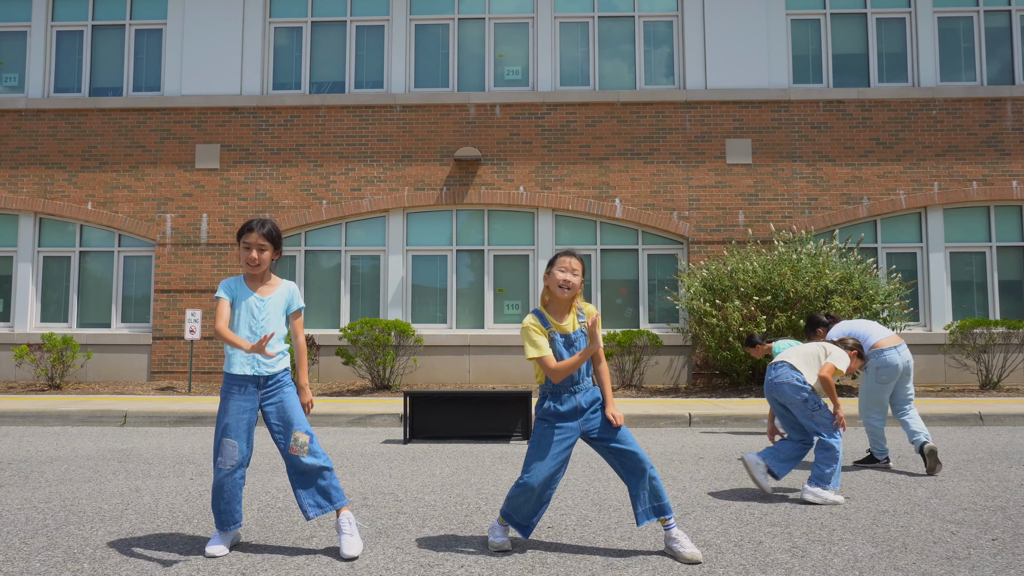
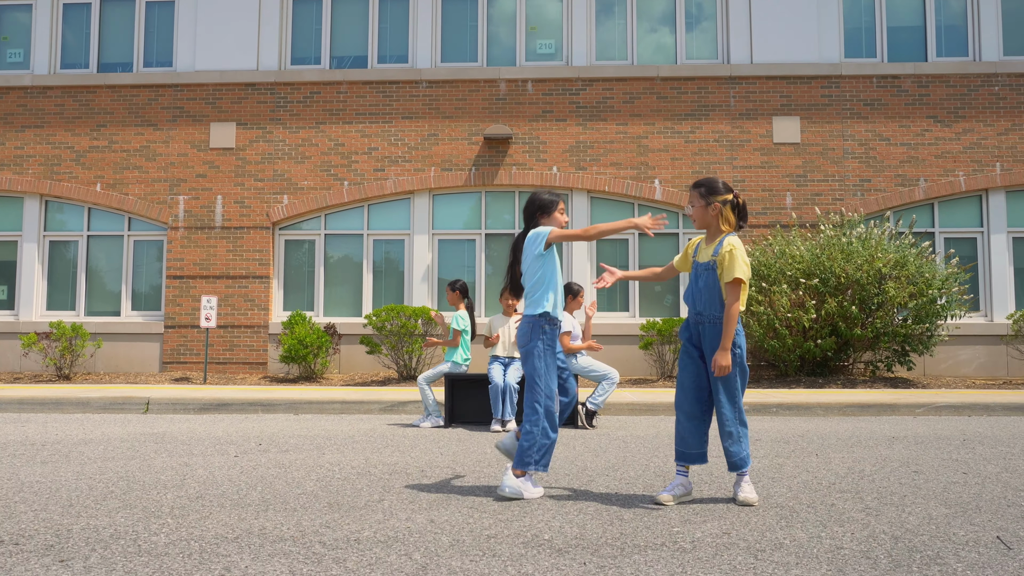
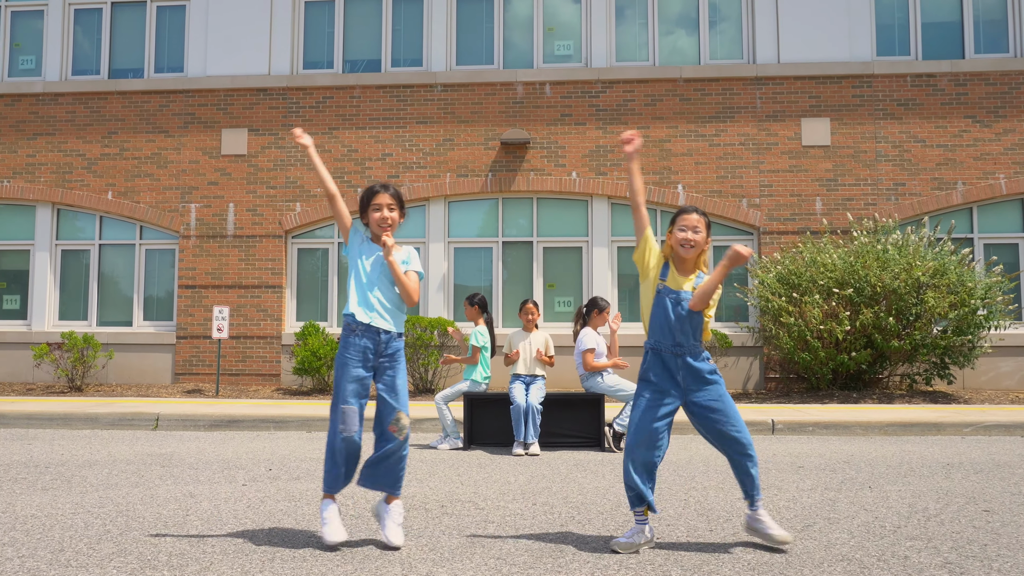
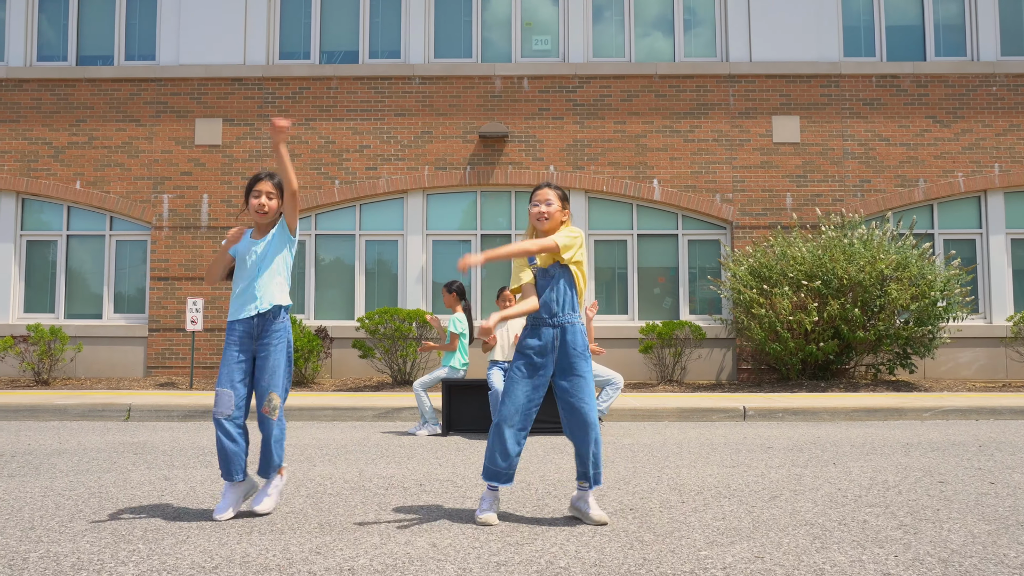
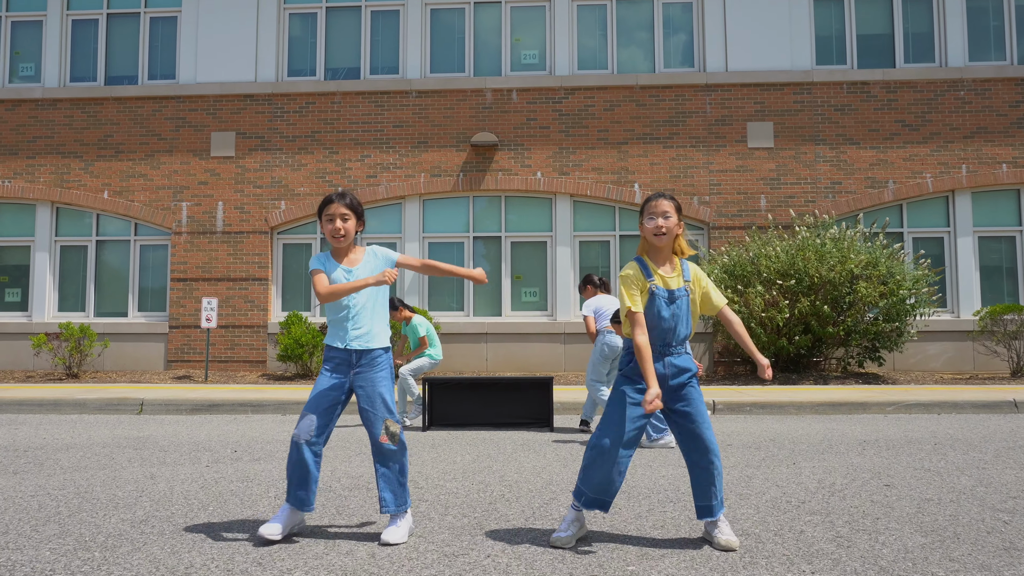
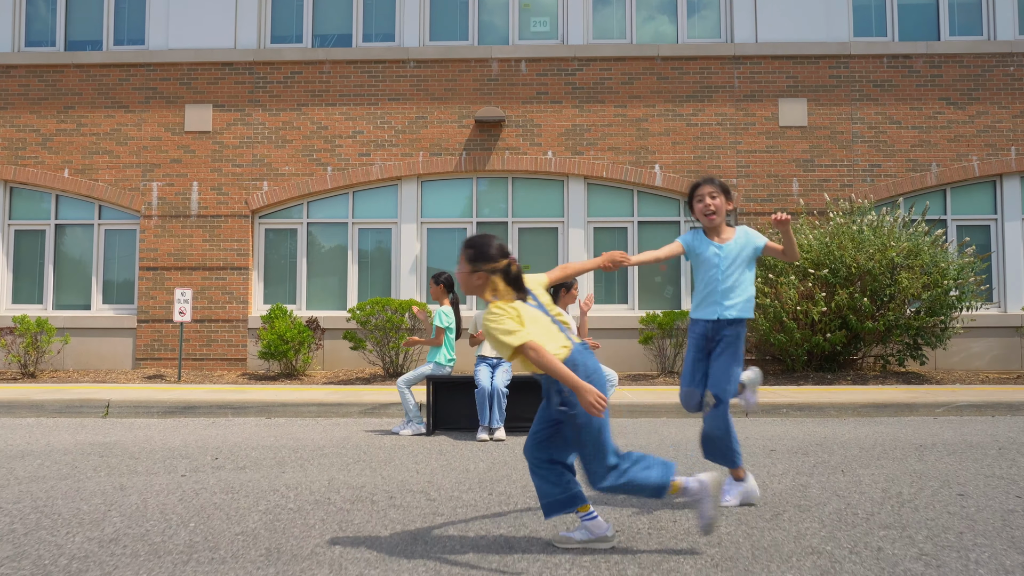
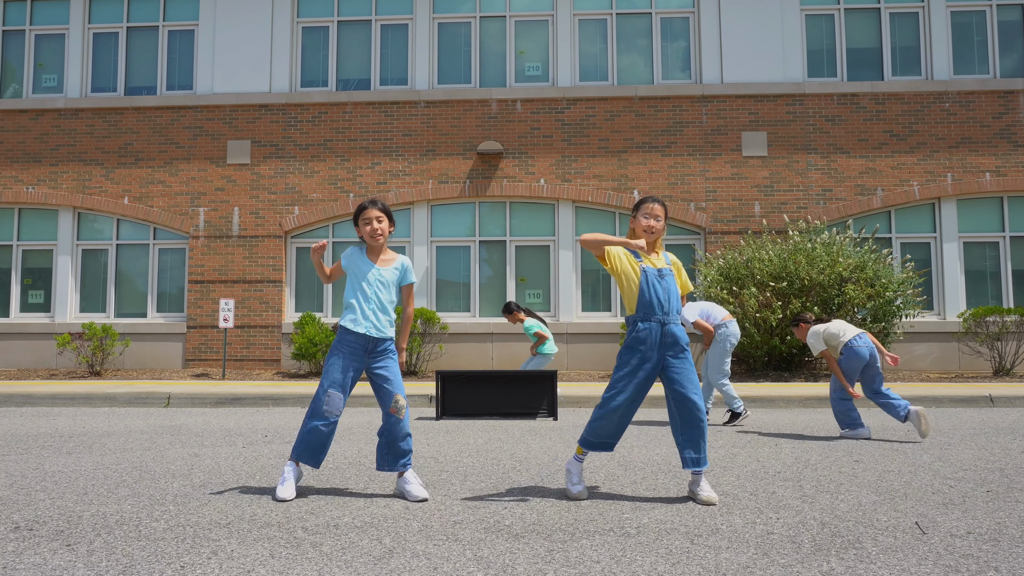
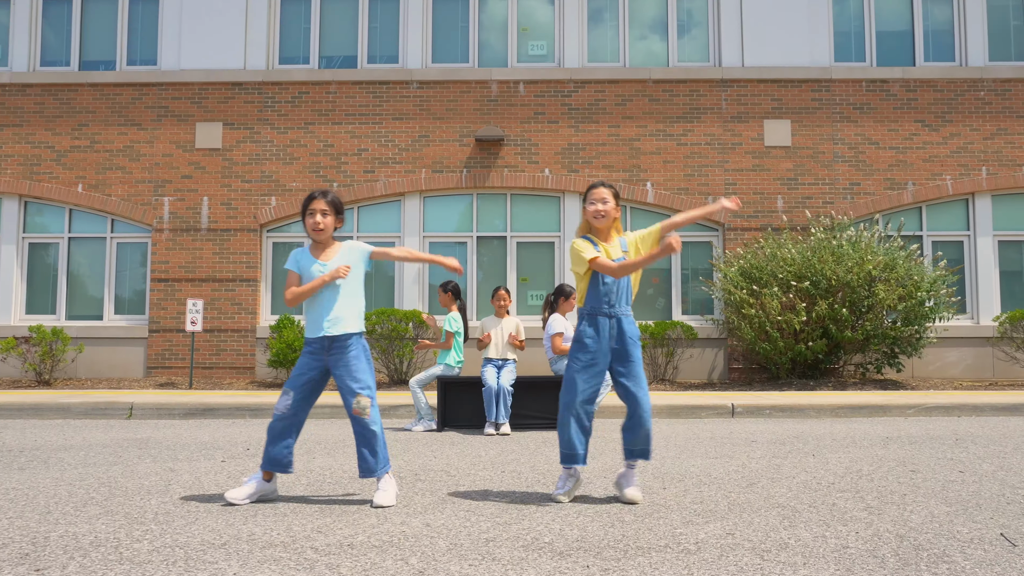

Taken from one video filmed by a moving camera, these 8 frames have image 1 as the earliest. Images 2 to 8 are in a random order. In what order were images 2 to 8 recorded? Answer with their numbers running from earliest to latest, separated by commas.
7, 5, 8, 4, 3, 2, 6
